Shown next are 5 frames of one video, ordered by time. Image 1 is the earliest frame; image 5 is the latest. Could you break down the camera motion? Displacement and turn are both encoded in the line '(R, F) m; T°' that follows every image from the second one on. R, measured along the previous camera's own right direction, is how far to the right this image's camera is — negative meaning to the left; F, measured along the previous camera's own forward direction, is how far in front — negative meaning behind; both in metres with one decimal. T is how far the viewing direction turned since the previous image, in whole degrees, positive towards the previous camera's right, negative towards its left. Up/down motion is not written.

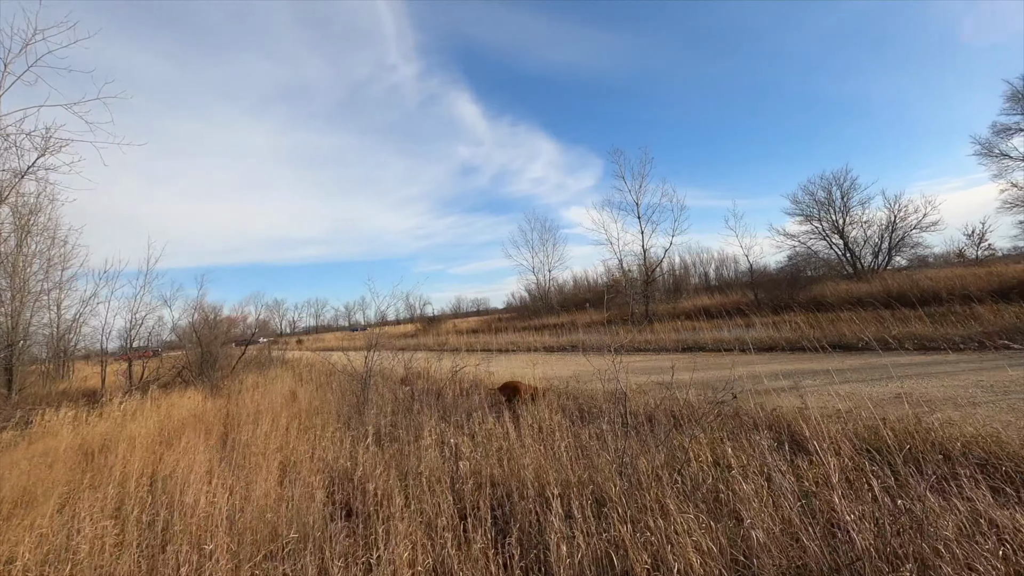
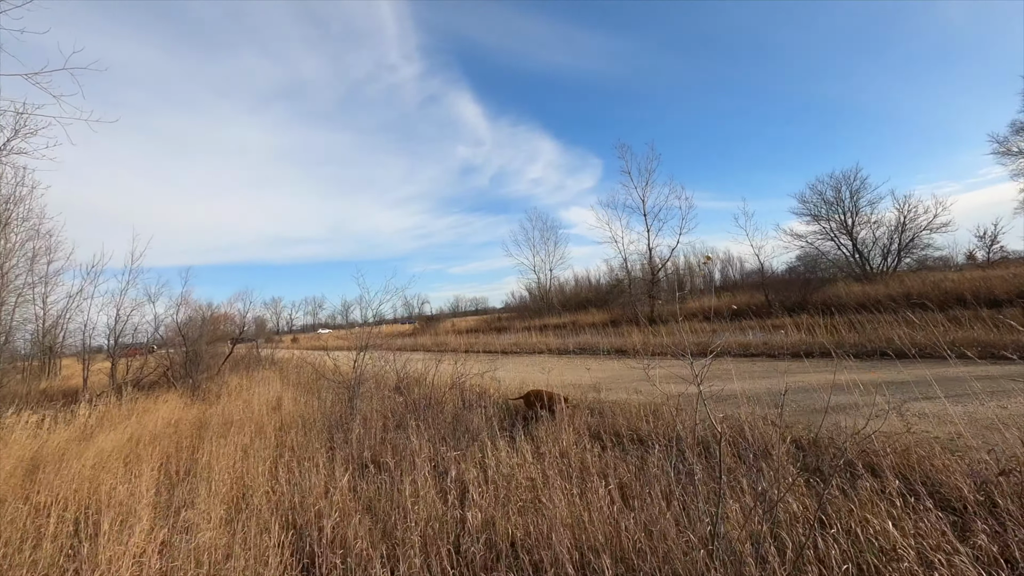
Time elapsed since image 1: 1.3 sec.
(-0.2, +1.2) m; 0°
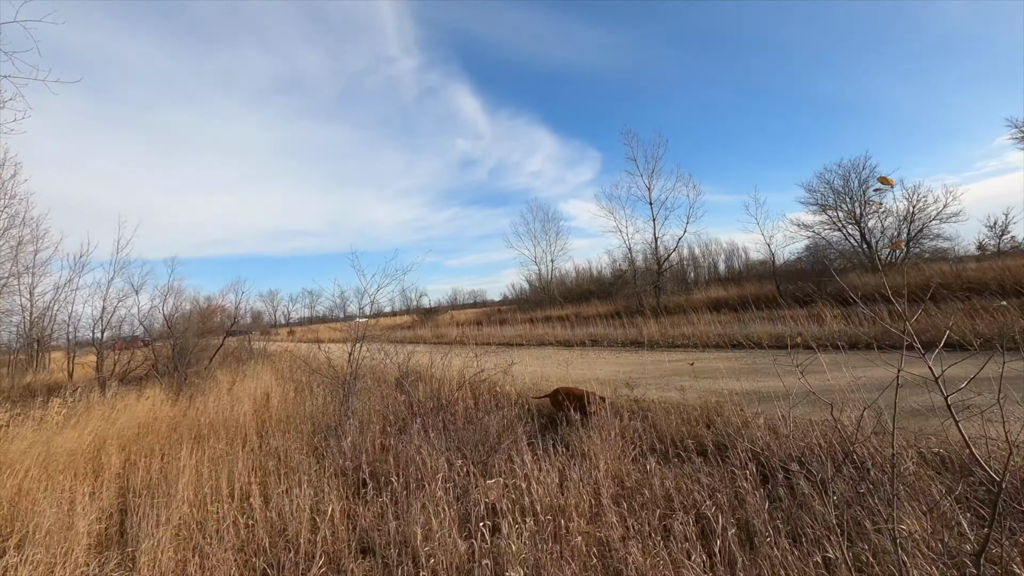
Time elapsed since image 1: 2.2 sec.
(-0.3, +1.1) m; 0°
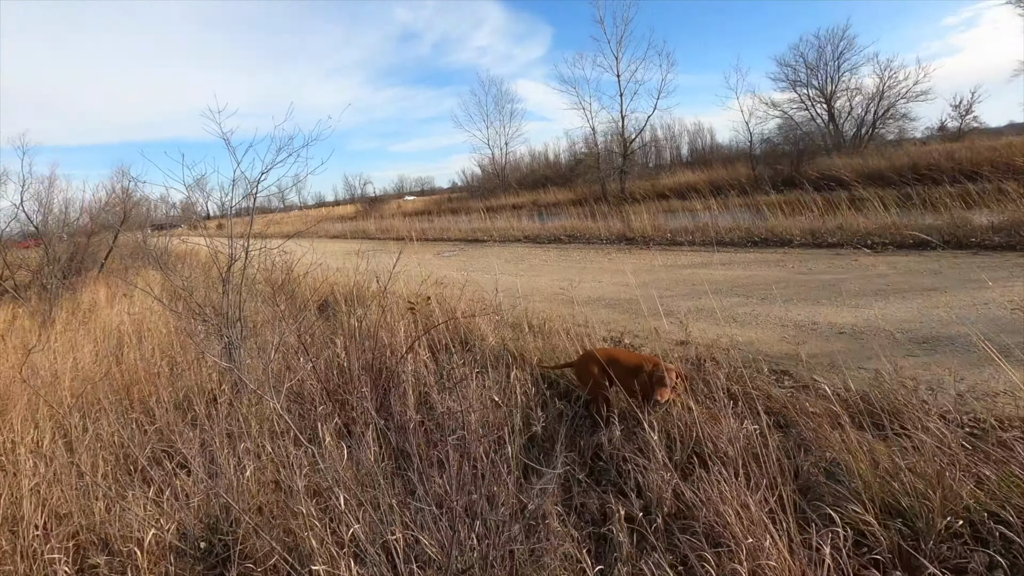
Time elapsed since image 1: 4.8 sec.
(-0.2, +2.8) m; +5°
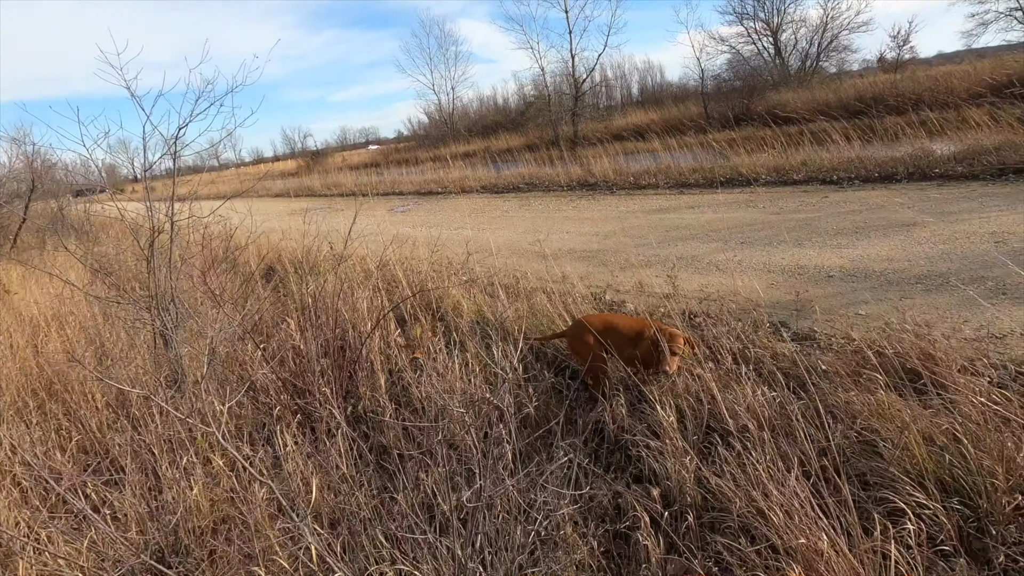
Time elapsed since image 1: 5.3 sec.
(-0.1, +0.4) m; +5°
